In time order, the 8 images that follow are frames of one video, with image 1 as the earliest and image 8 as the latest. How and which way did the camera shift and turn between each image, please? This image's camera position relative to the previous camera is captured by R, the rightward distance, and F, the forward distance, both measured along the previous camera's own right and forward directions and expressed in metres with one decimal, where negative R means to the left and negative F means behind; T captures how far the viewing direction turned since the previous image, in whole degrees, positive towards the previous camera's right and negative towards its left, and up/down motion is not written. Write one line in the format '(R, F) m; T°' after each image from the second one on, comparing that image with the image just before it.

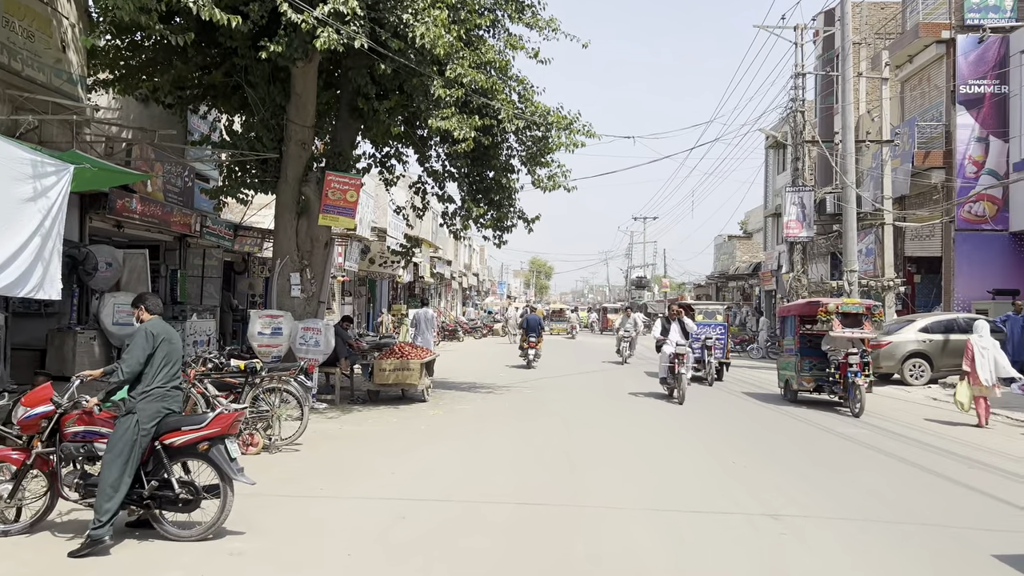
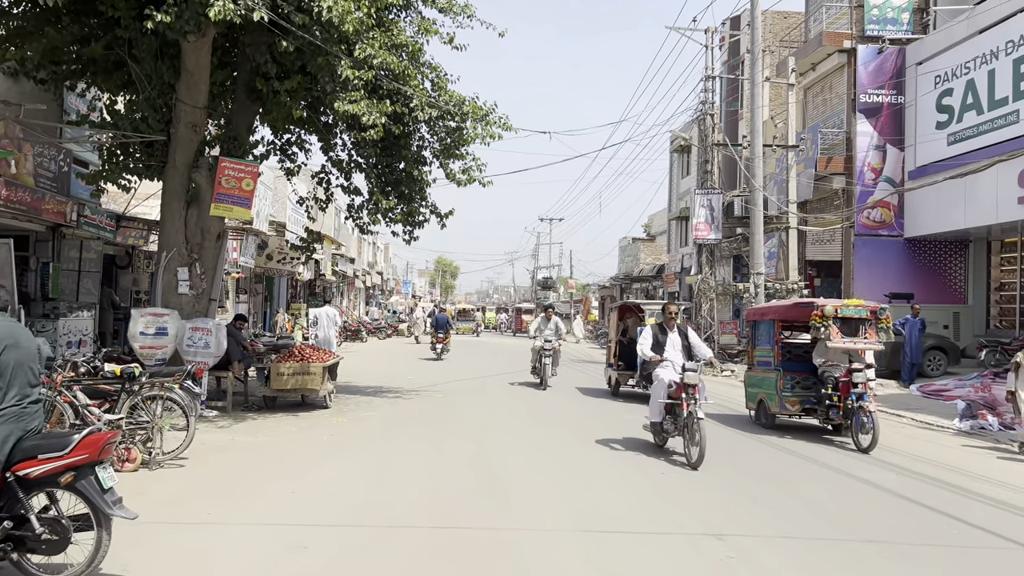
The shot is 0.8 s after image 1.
(-0.1, +0.6) m; +7°
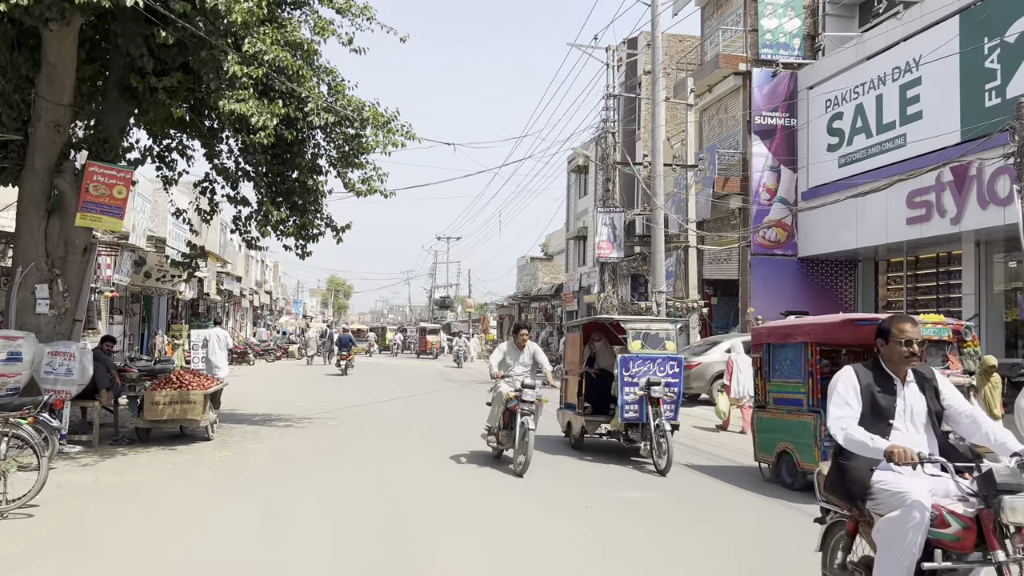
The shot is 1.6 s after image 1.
(-0.1, +0.6) m; +7°
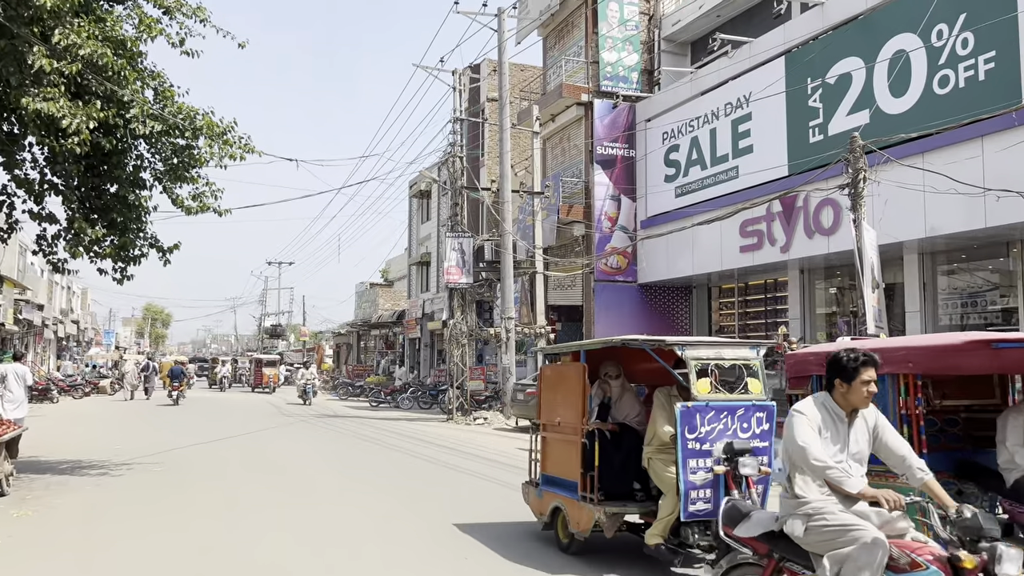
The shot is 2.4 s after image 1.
(-0.2, +0.6) m; +11°
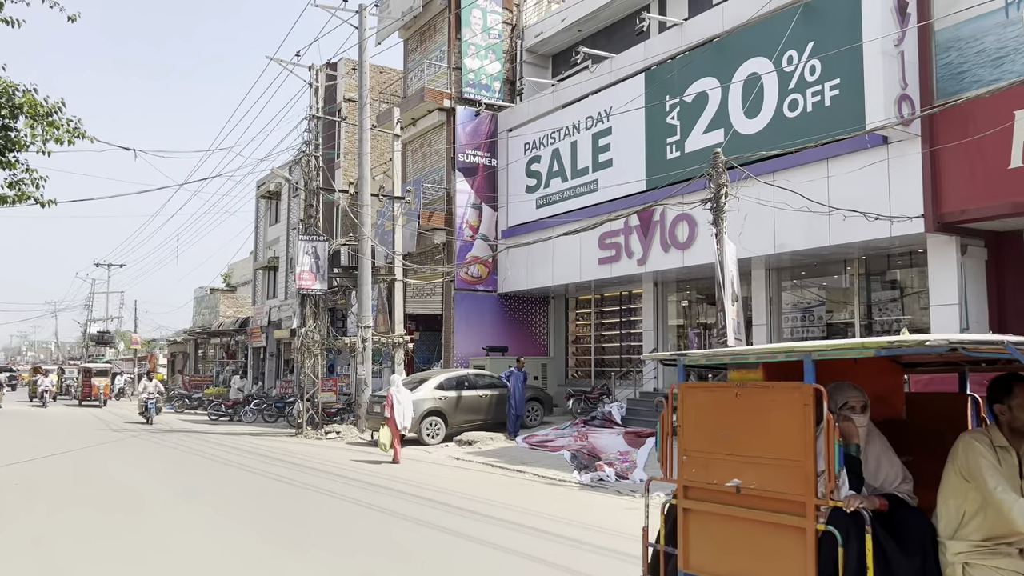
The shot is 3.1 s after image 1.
(-0.2, +0.4) m; +10°
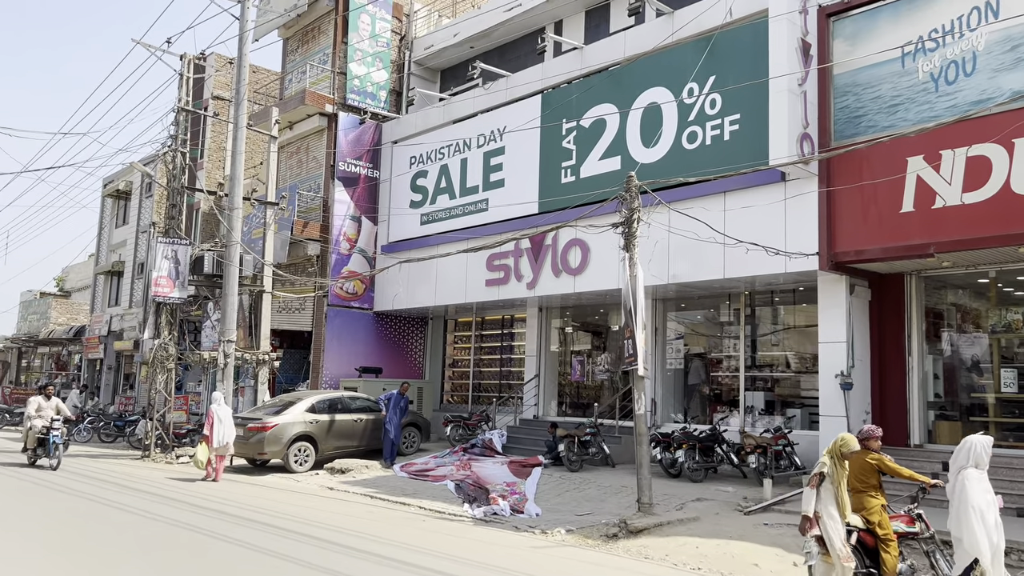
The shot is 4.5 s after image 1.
(-0.5, +0.7) m; +10°
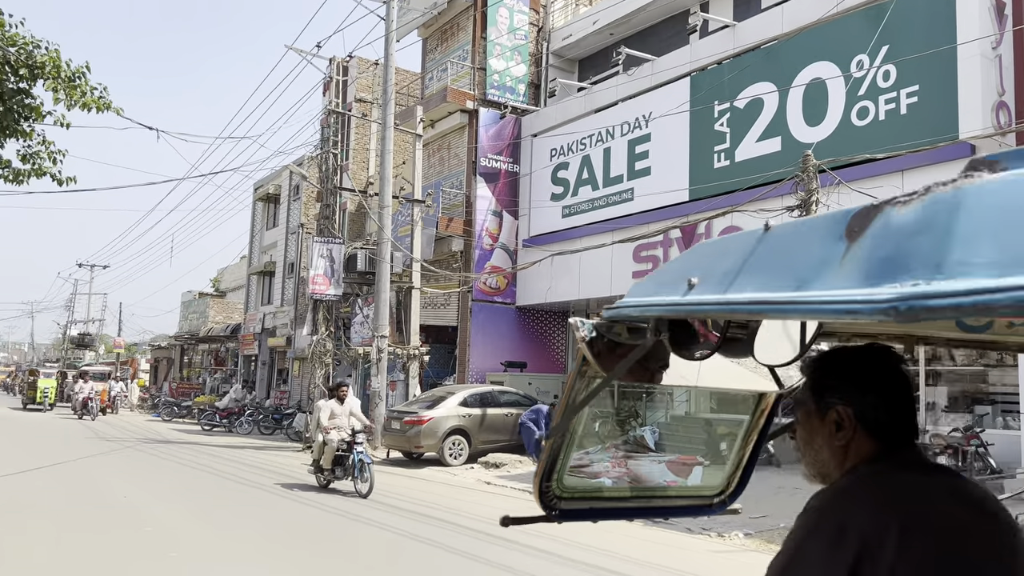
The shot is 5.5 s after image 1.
(-0.5, +0.3) m; -9°
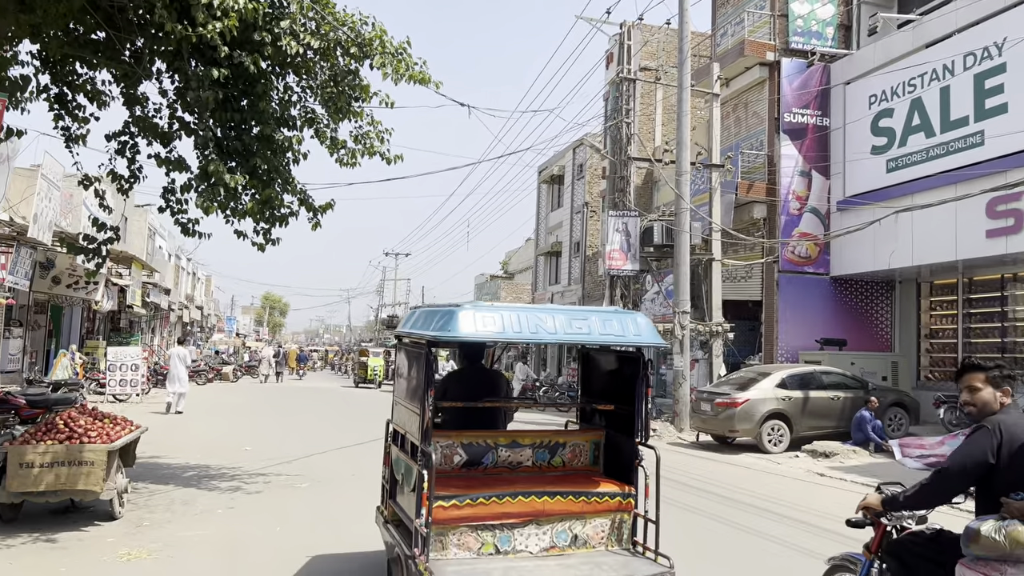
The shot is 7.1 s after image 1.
(-0.6, +0.7) m; -19°
